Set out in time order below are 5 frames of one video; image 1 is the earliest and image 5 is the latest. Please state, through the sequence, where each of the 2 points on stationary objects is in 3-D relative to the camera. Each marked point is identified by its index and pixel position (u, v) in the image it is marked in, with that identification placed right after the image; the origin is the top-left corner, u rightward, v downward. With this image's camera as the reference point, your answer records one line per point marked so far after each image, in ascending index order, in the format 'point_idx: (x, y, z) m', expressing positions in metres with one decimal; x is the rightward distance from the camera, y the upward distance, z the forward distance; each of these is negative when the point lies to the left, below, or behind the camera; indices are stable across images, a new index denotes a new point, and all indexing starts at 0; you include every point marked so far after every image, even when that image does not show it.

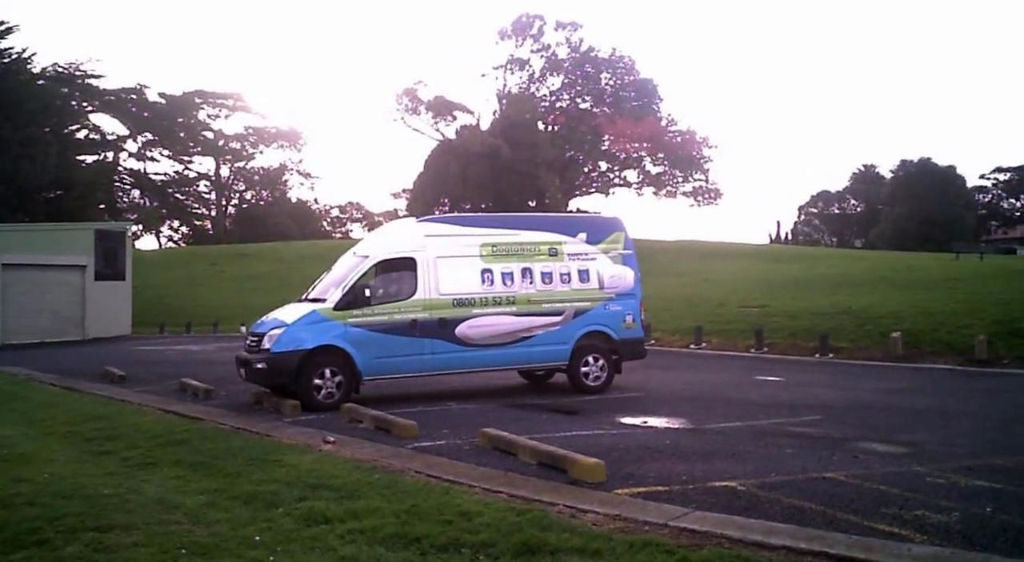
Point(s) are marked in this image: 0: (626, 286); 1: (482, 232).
0: (+1.8, -0.1, +15.4) m
1: (-0.5, +0.7, +14.6) m
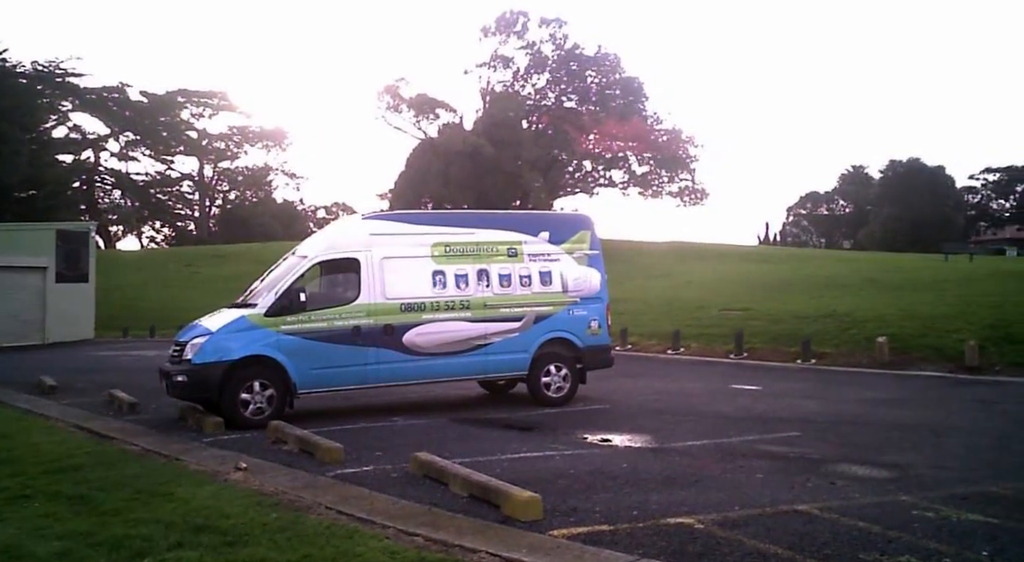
0: (+1.2, -0.1, +14.3) m
1: (-1.1, +0.7, +13.4) m
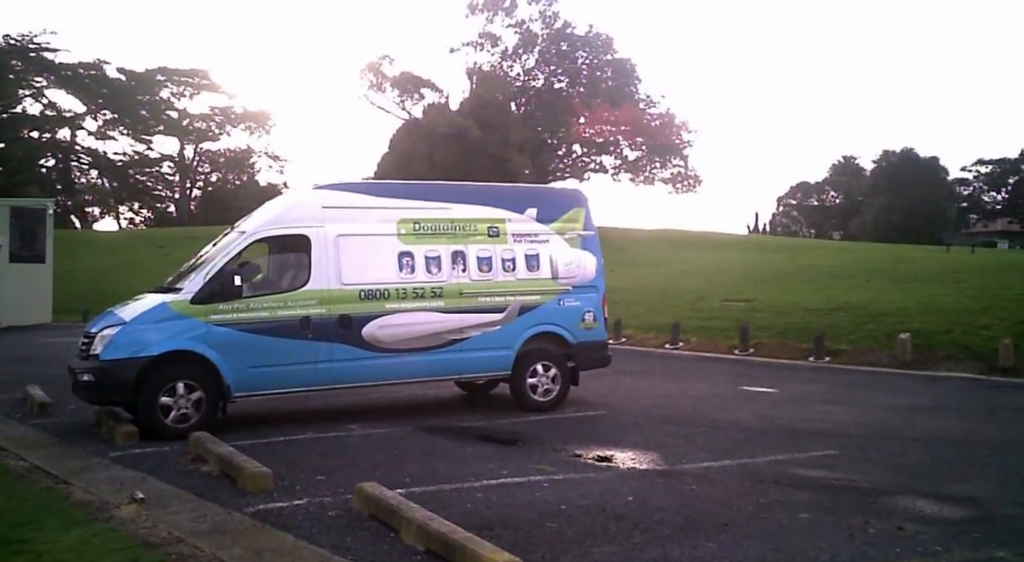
0: (+0.9, +0.1, +12.2) m
1: (-1.3, +0.9, +11.4) m
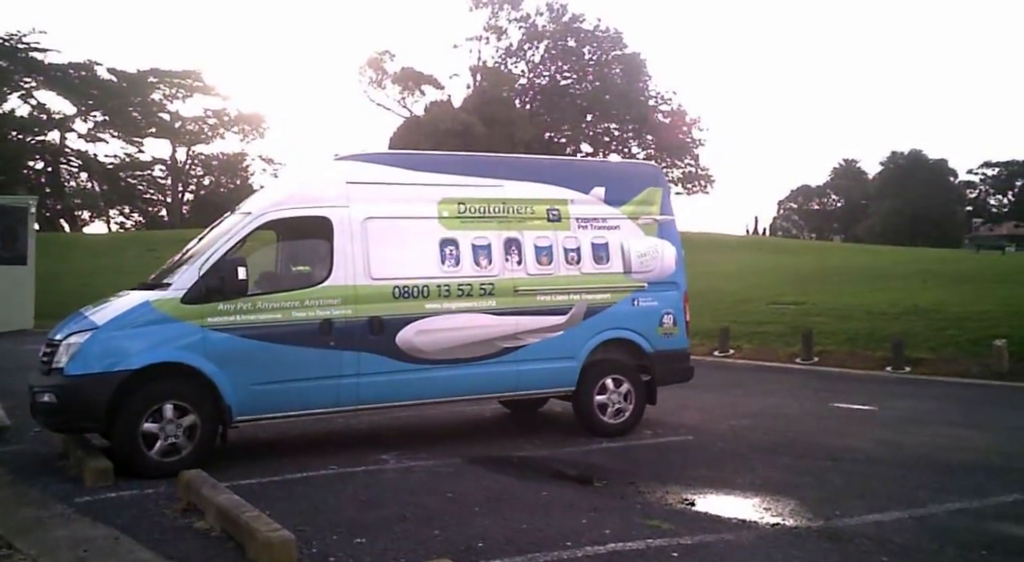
0: (+1.5, +0.1, +10.1) m
1: (-0.7, +0.9, +9.2) m
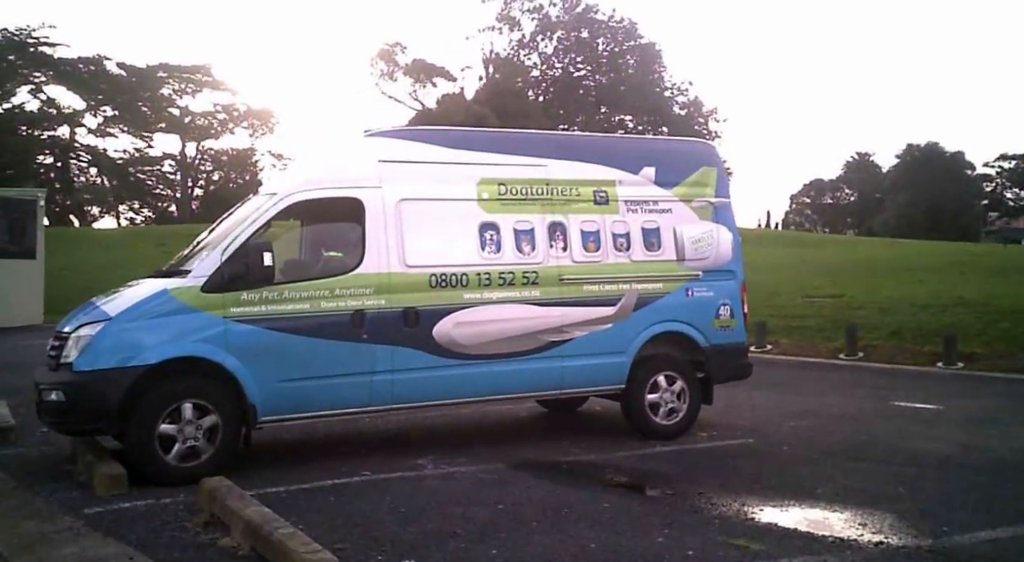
0: (+1.9, +0.2, +9.3) m
1: (-0.3, +1.0, +8.4) m
